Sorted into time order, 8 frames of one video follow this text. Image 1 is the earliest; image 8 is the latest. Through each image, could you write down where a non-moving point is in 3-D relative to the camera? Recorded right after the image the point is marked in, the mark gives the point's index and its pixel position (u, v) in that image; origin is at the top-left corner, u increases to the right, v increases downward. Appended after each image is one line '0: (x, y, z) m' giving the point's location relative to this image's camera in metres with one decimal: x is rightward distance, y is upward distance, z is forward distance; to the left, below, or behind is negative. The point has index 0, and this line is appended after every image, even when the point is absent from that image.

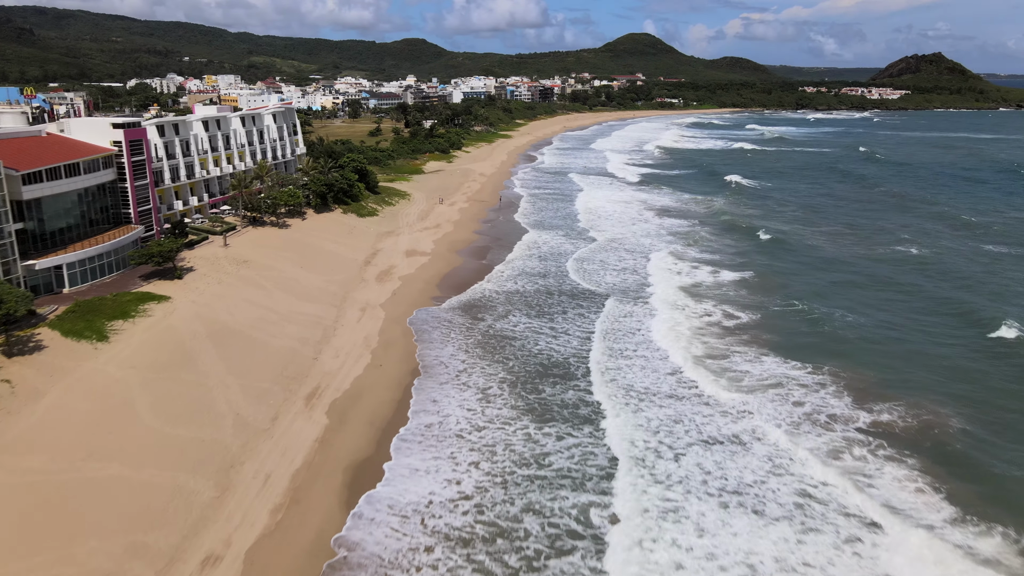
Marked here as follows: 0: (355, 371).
0: (-4.1, -2.2, +19.2) m
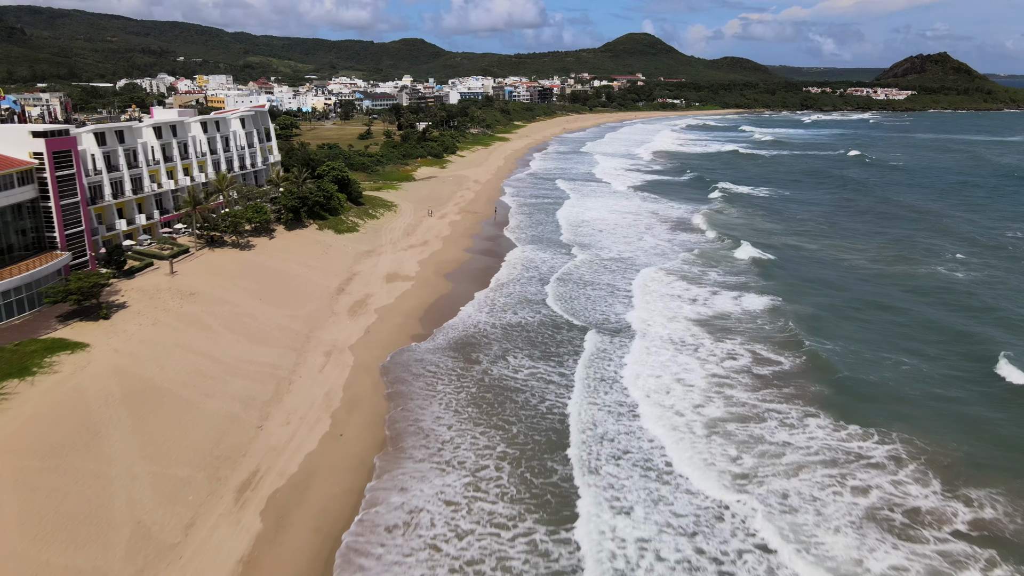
0: (-4.3, -3.3, +15.4) m
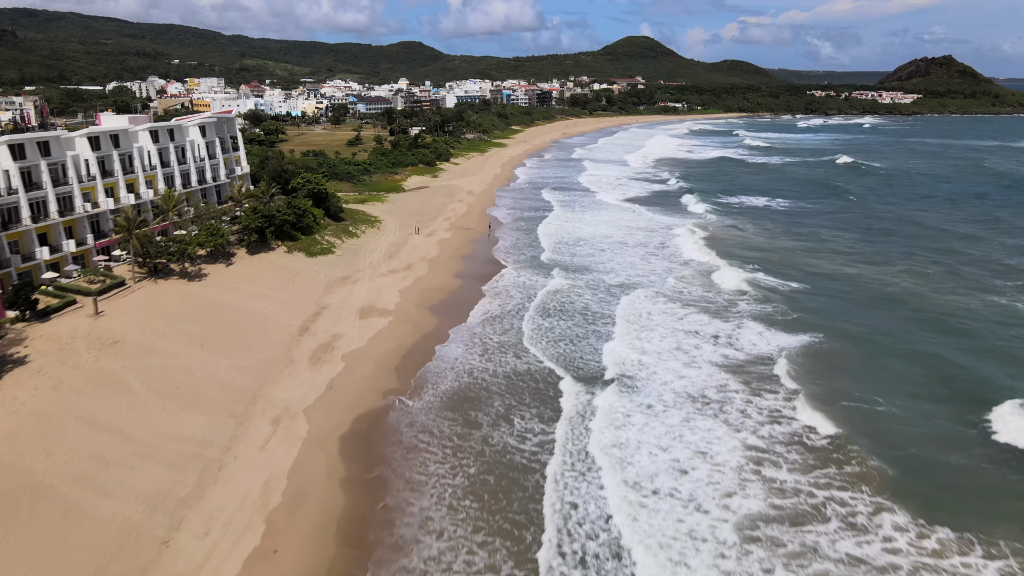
0: (-4.5, -4.4, +11.5) m
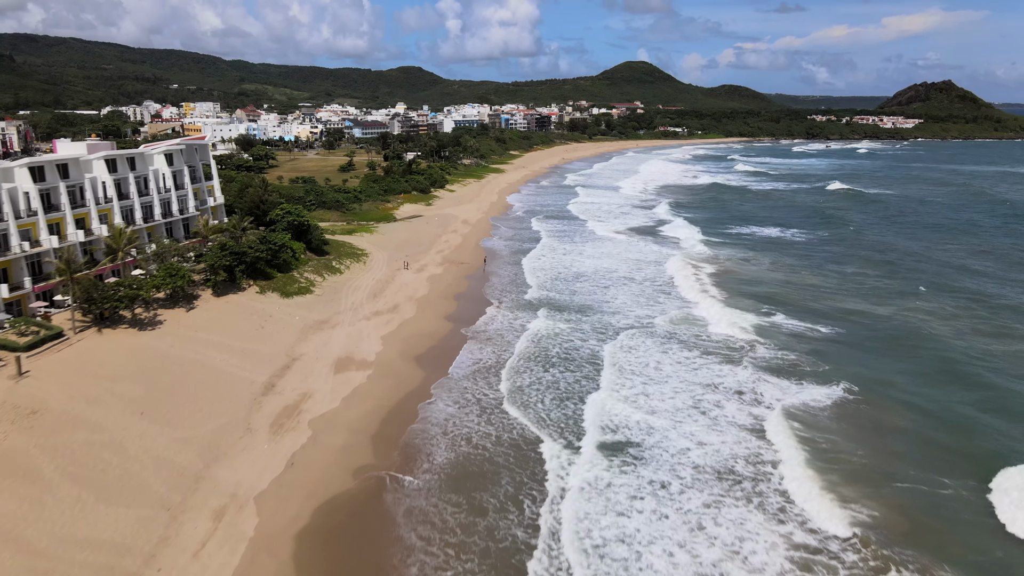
0: (-4.6, -5.4, +8.6) m
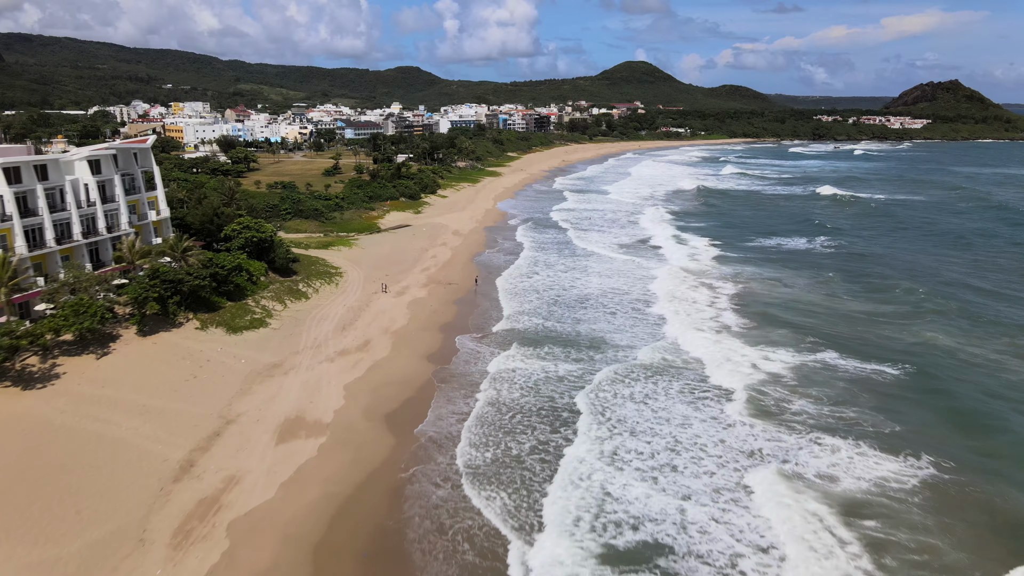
0: (-4.7, -6.4, +4.1) m
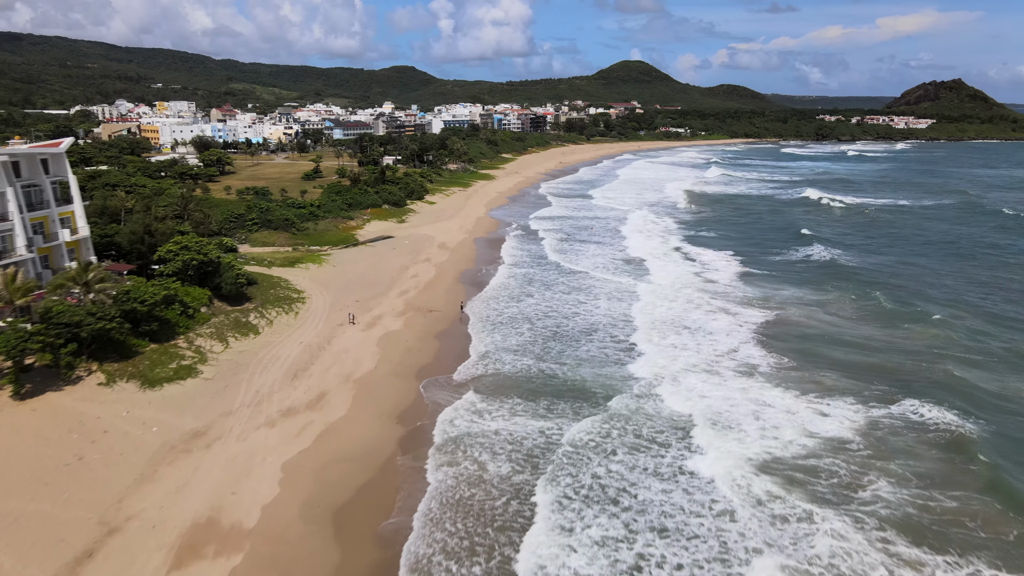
0: (-4.8, -7.4, -0.4) m
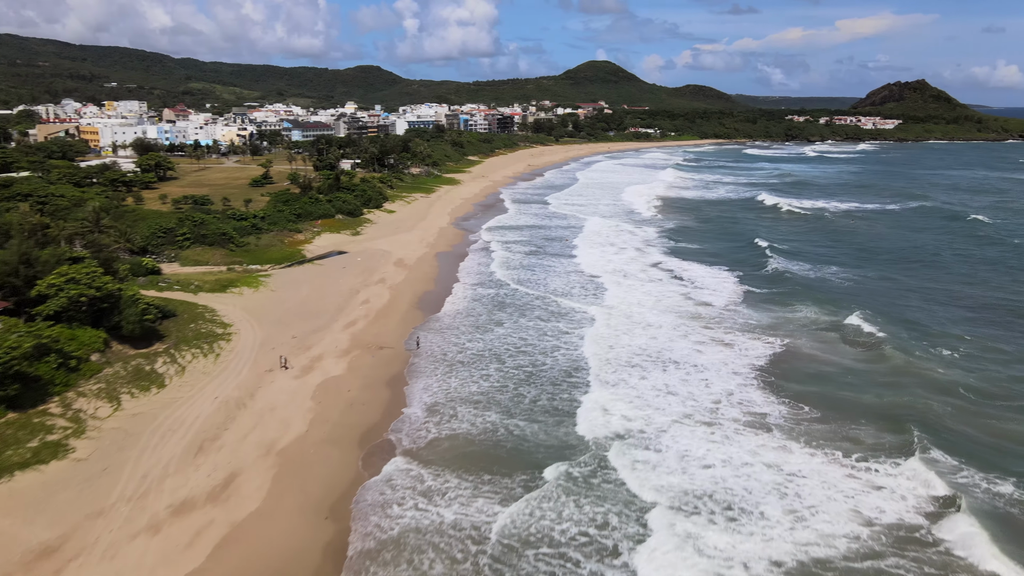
0: (-4.7, -8.4, -4.5) m
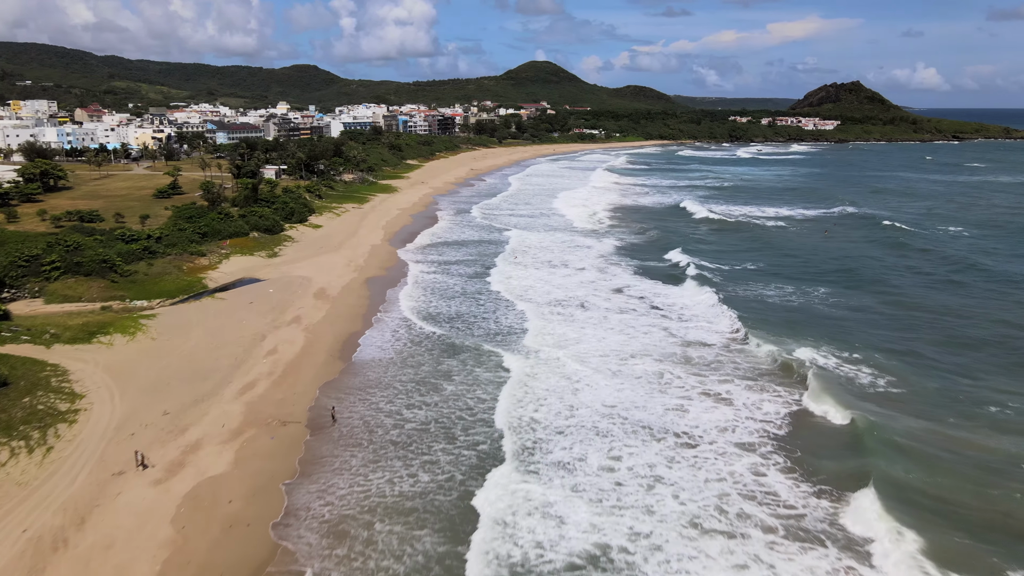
0: (-3.8, -9.8, -9.9) m
